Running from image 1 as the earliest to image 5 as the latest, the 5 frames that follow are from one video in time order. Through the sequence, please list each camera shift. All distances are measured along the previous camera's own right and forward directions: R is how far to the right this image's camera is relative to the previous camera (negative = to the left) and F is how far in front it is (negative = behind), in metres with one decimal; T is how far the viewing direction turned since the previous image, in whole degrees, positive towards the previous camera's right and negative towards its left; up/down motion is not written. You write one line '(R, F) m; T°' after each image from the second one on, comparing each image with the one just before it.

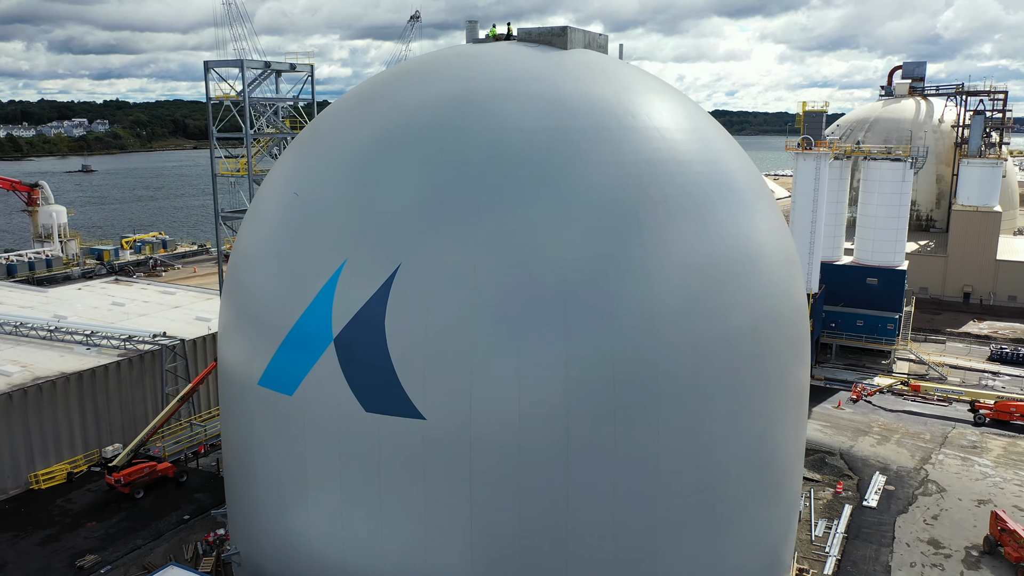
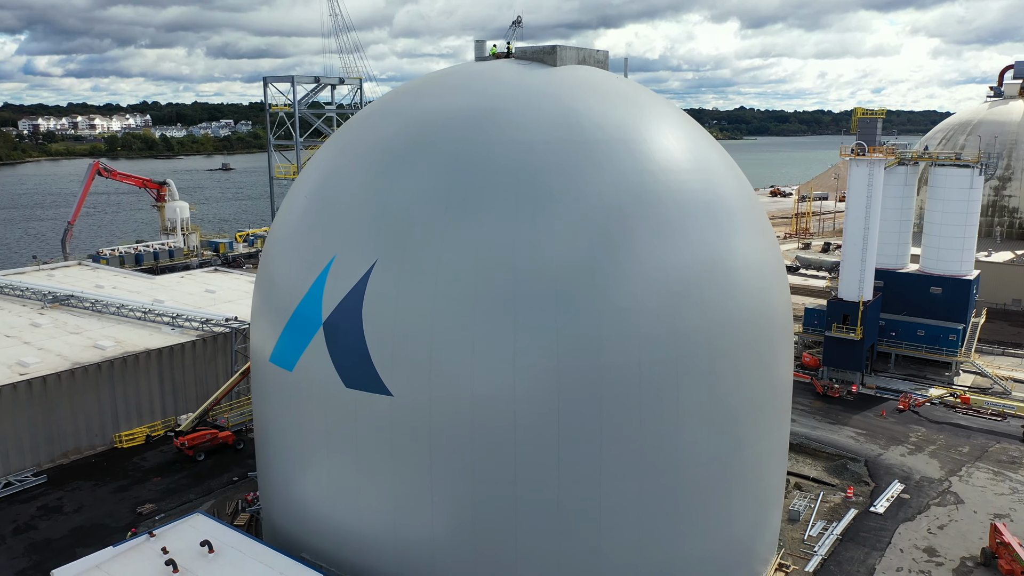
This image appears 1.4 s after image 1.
(+2.3, -1.1) m; -9°
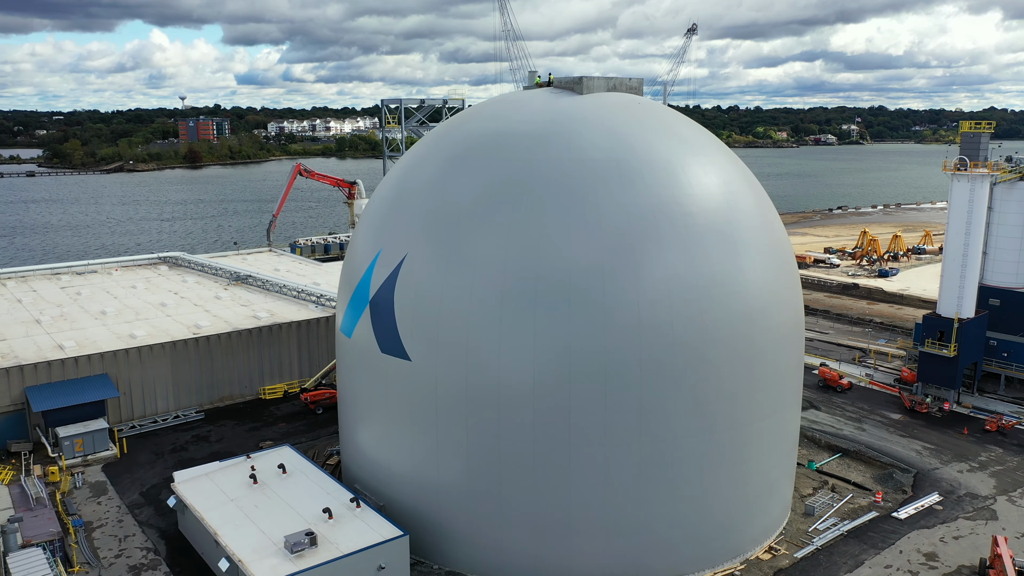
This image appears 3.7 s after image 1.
(+3.7, -2.1) m; -14°
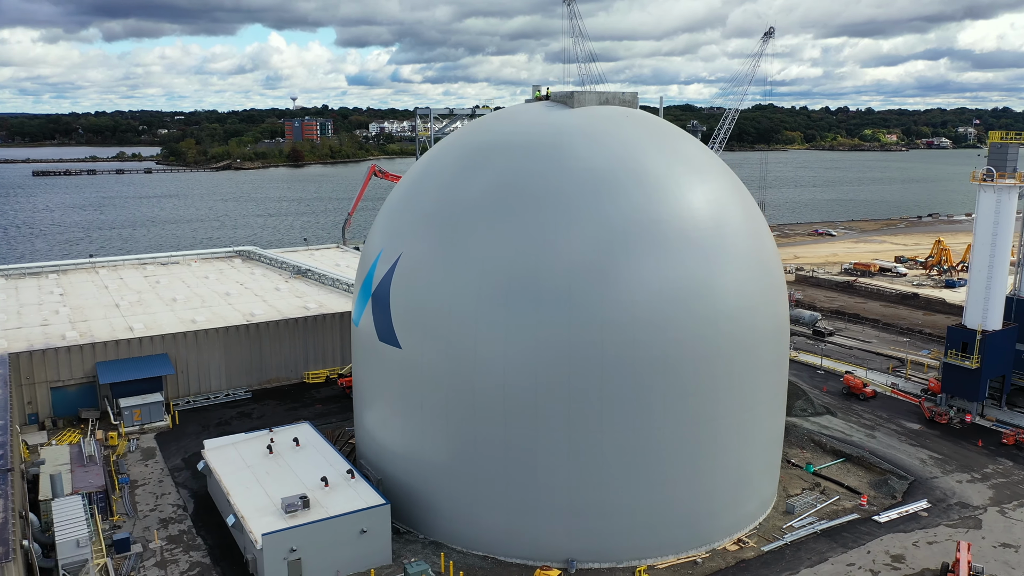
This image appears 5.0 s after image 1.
(+2.3, -1.3) m; -7°
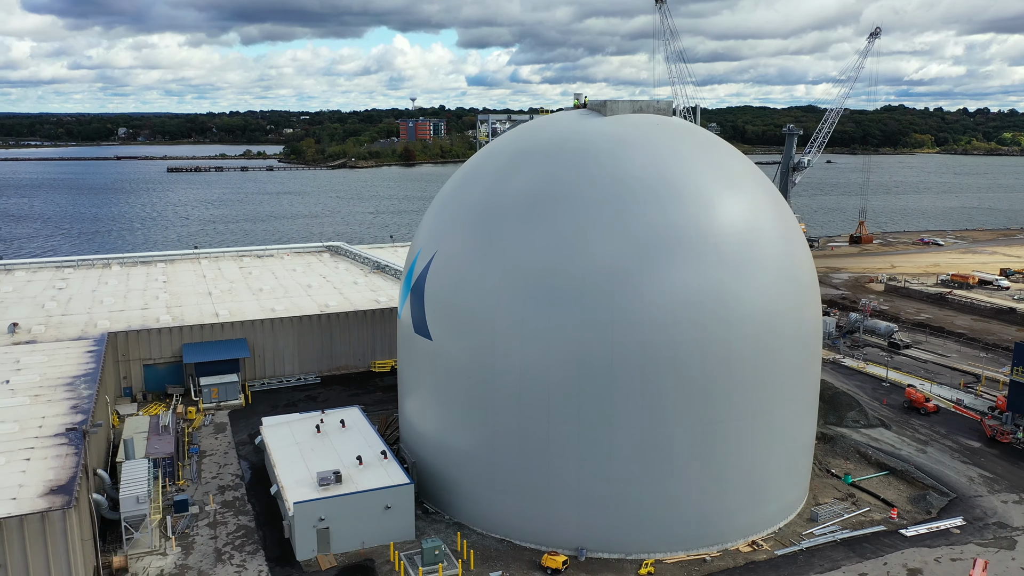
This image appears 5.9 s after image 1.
(+1.8, -0.8) m; -8°
